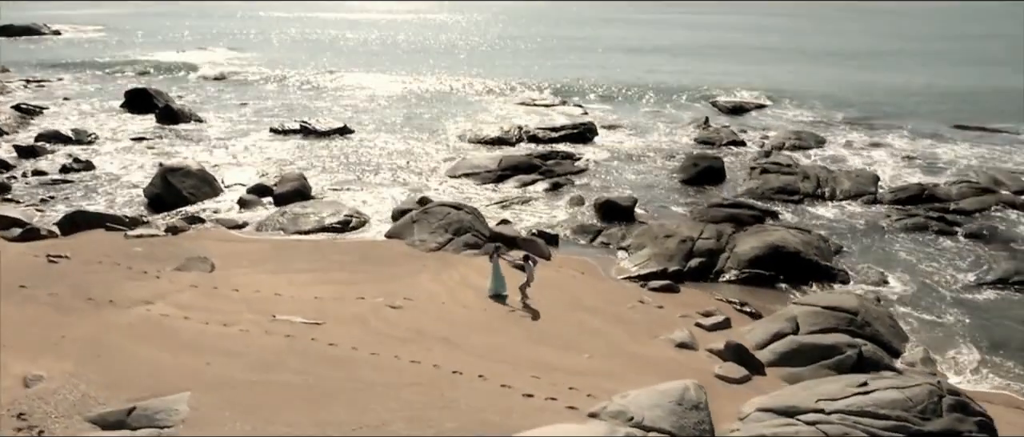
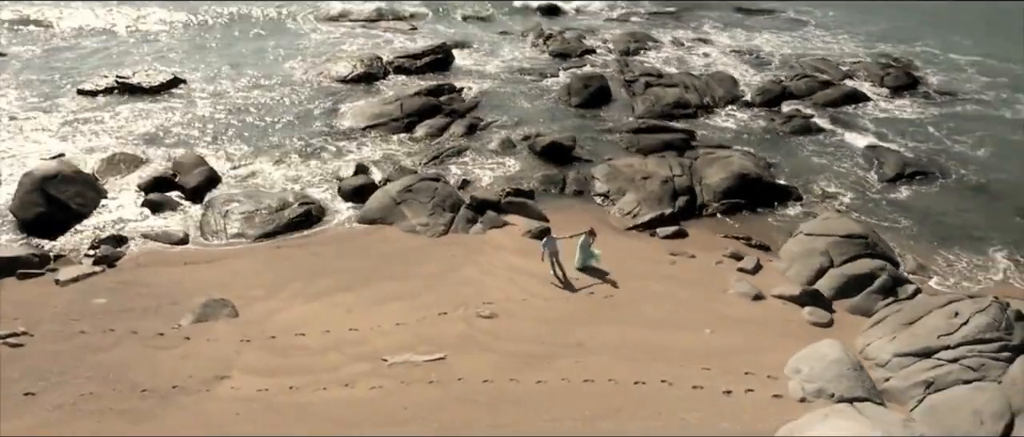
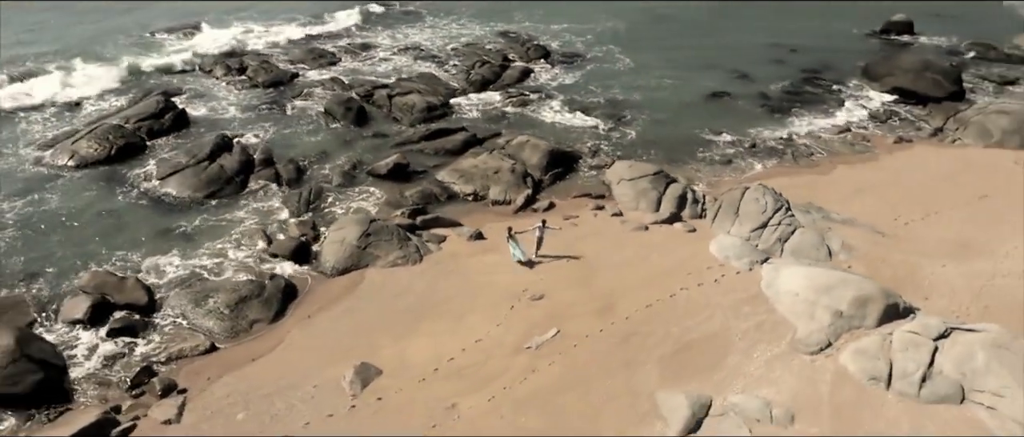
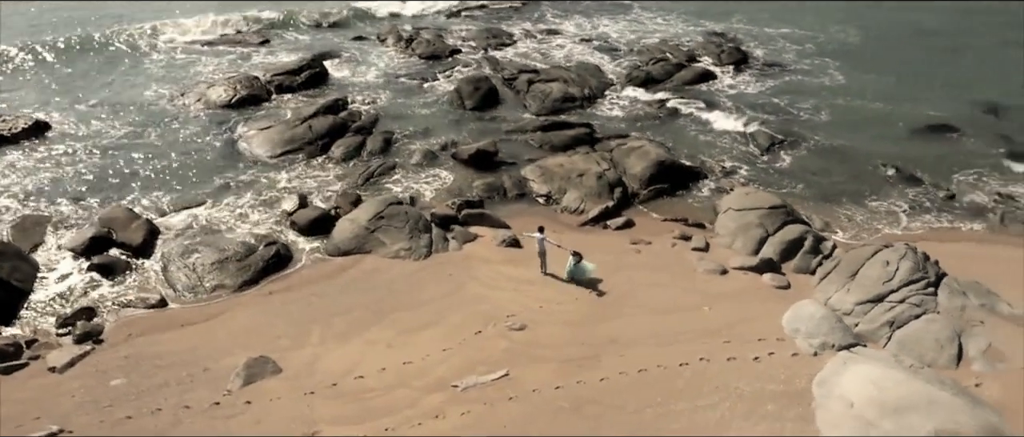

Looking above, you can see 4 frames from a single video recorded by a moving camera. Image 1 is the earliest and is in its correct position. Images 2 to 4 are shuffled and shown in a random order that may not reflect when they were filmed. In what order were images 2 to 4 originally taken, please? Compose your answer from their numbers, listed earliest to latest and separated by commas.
2, 4, 3
